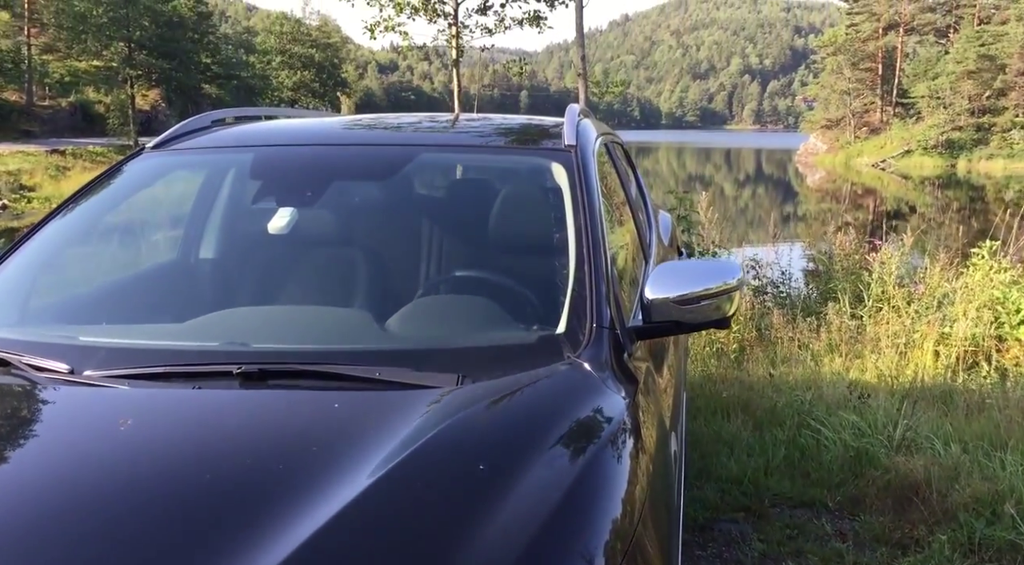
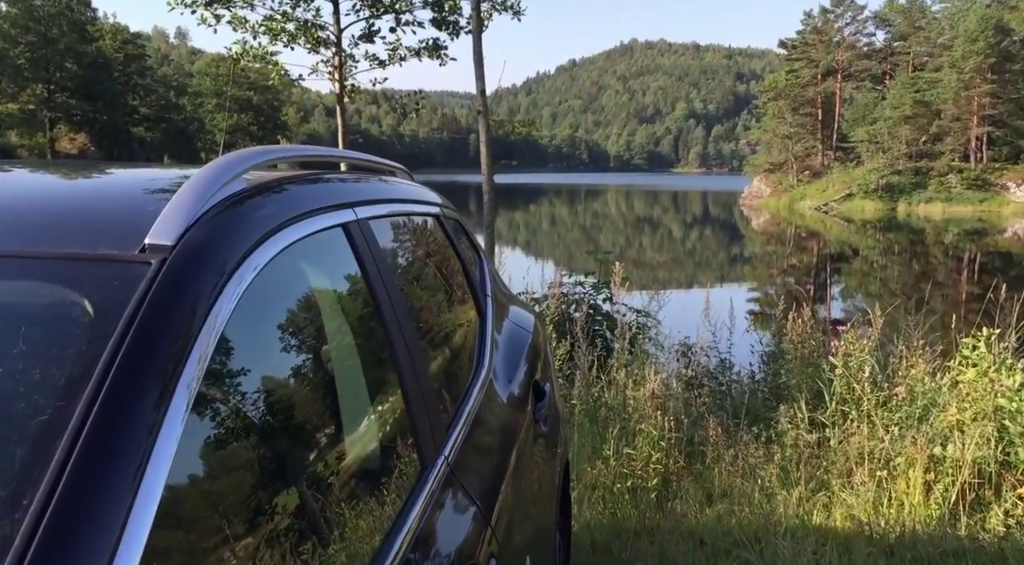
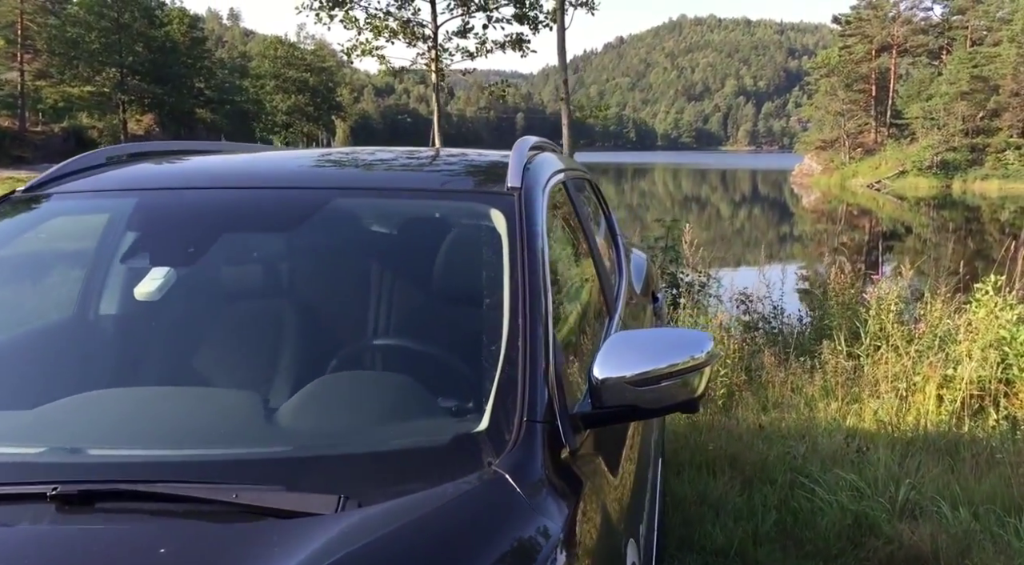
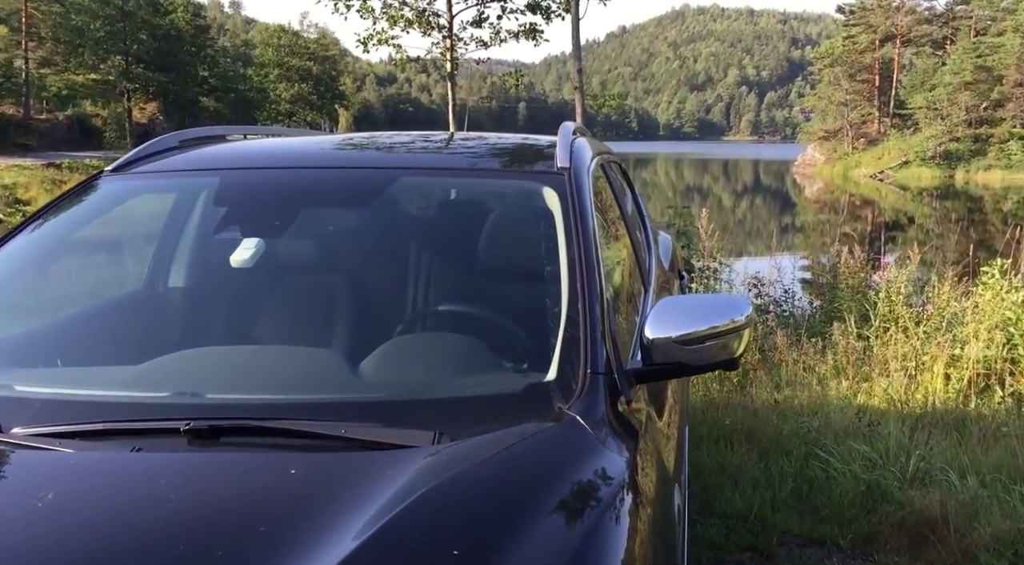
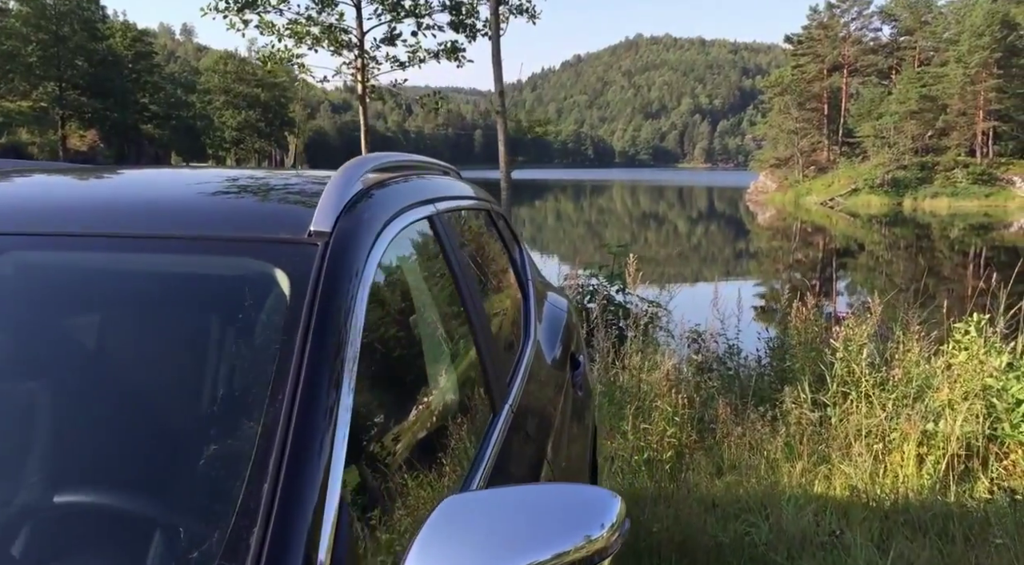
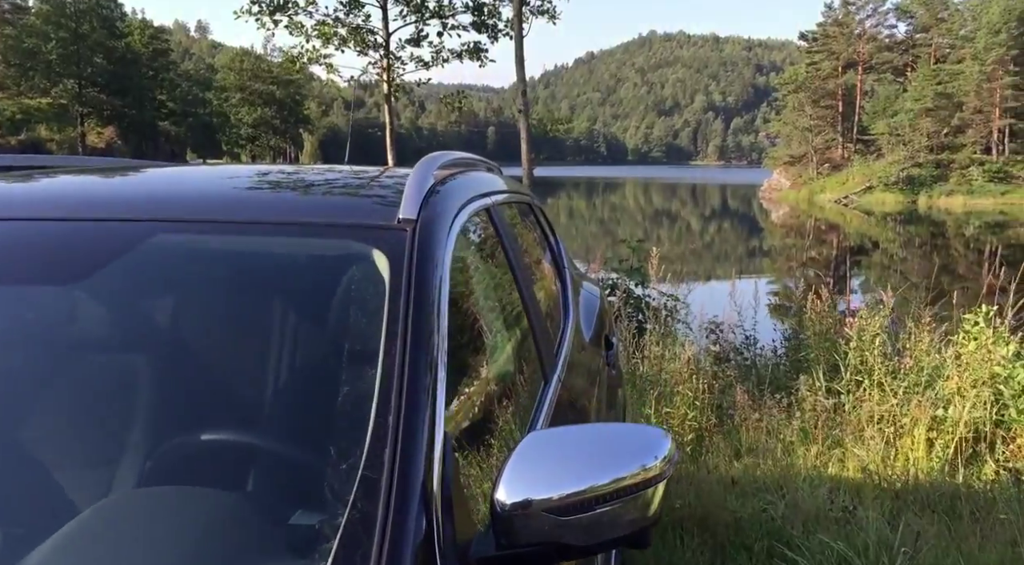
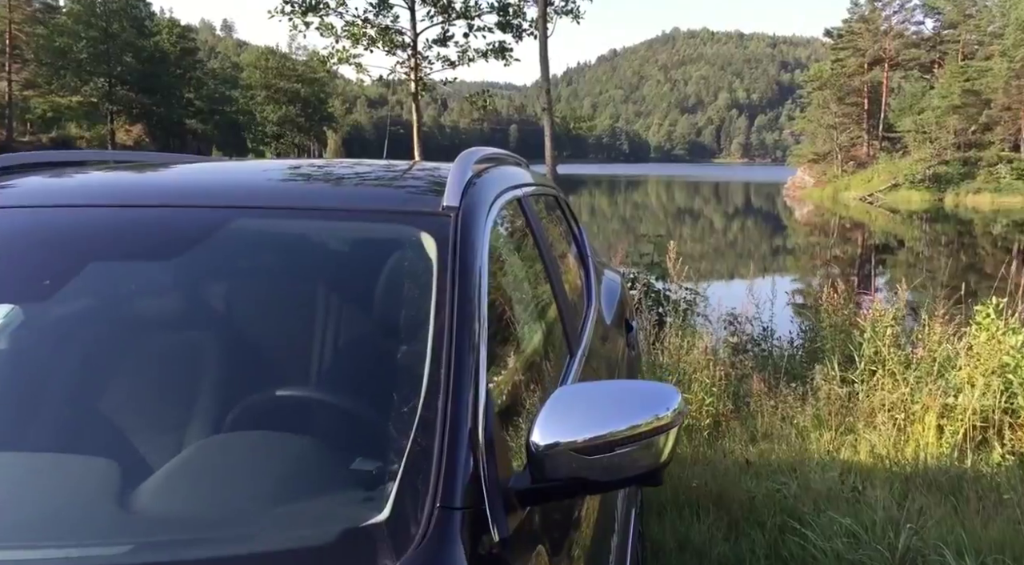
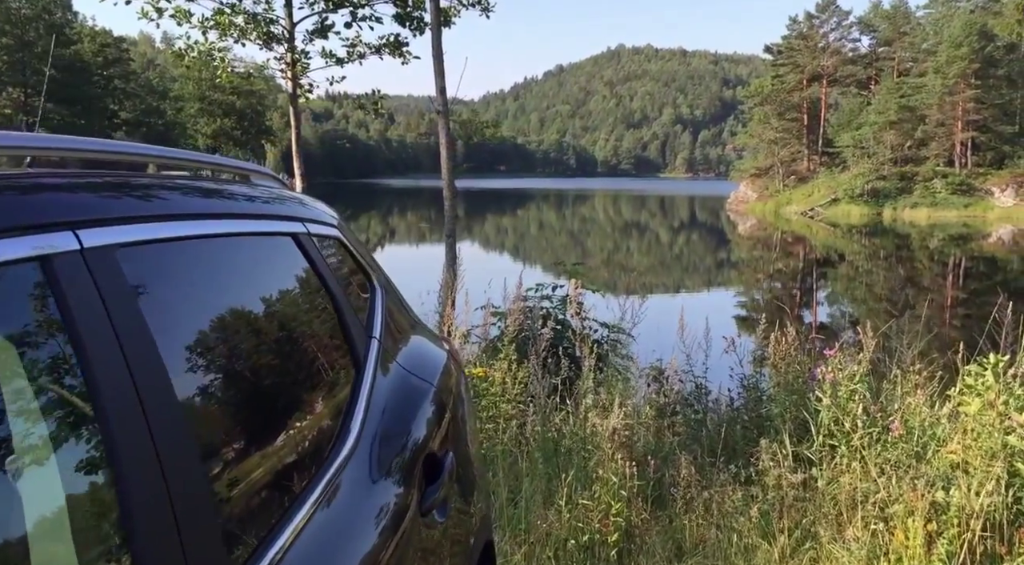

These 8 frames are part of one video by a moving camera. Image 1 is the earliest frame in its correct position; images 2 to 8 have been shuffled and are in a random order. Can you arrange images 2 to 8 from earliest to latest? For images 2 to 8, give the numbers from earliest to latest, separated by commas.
4, 3, 7, 6, 5, 2, 8
